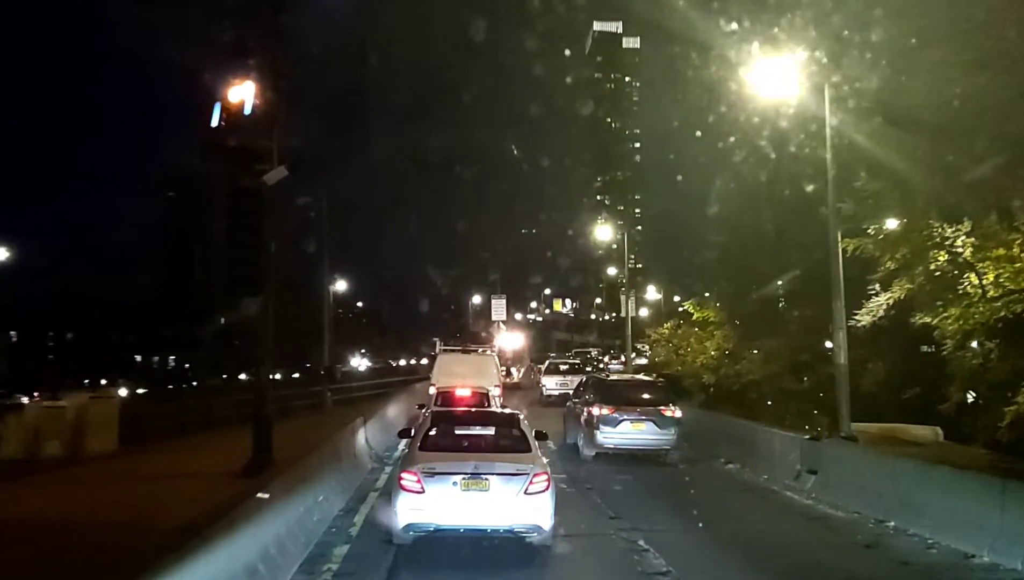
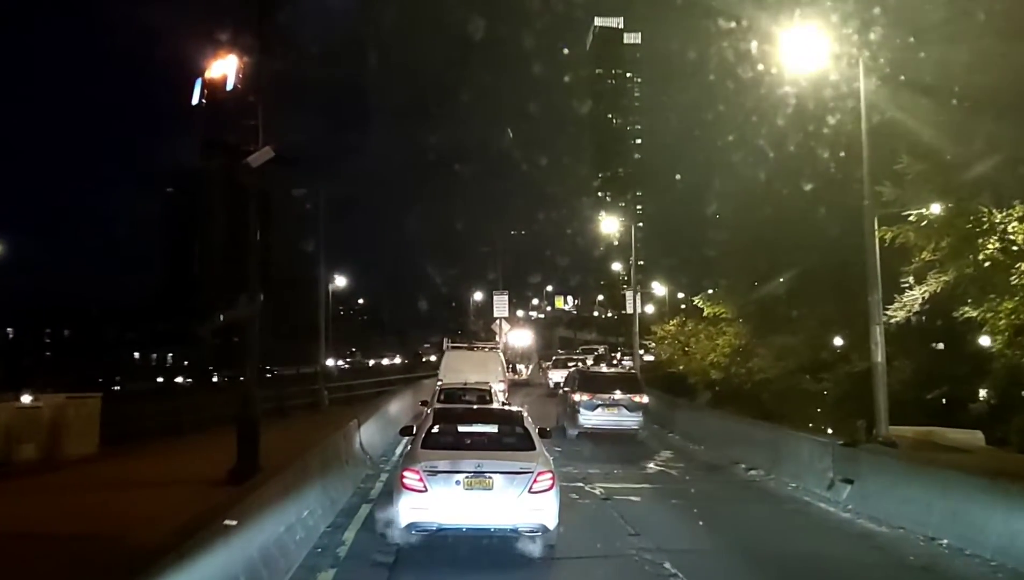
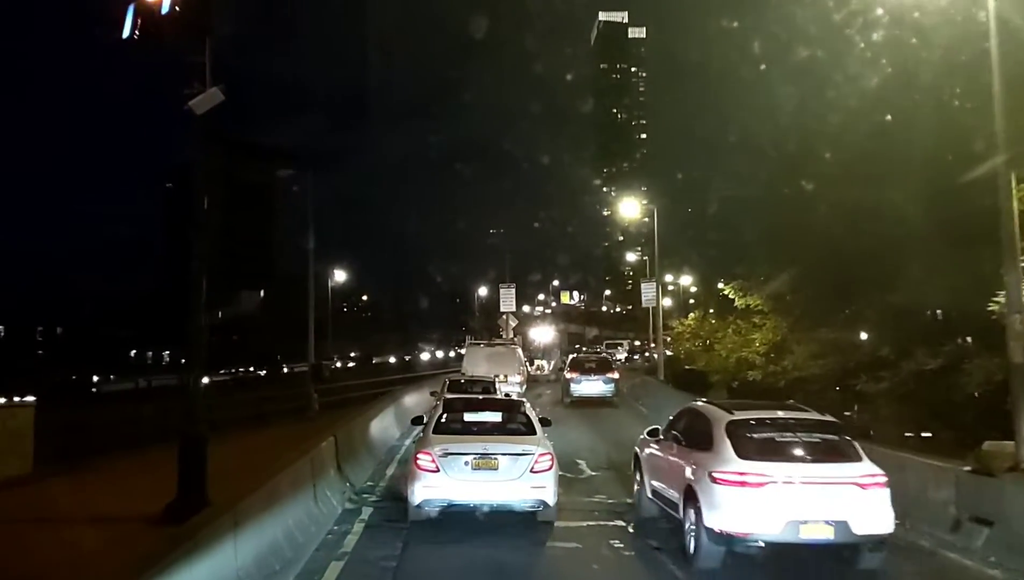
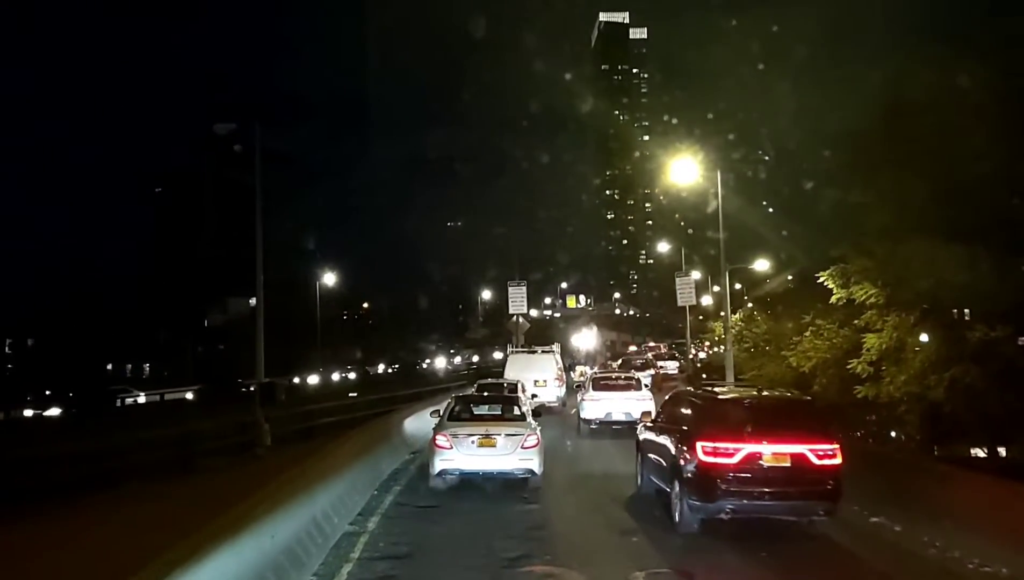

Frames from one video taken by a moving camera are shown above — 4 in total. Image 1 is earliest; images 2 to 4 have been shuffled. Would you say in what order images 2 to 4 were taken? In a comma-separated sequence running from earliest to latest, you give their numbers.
2, 3, 4
